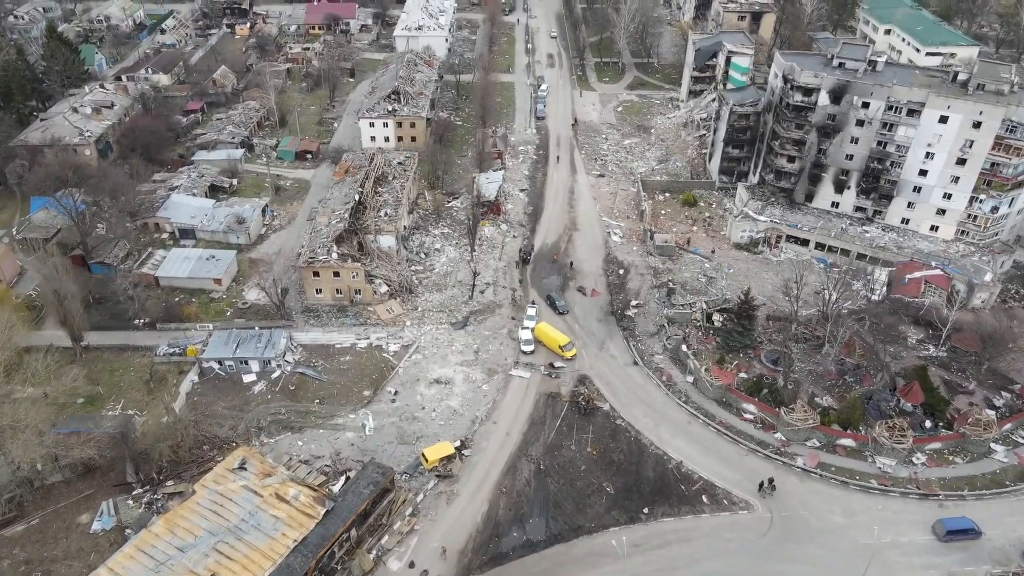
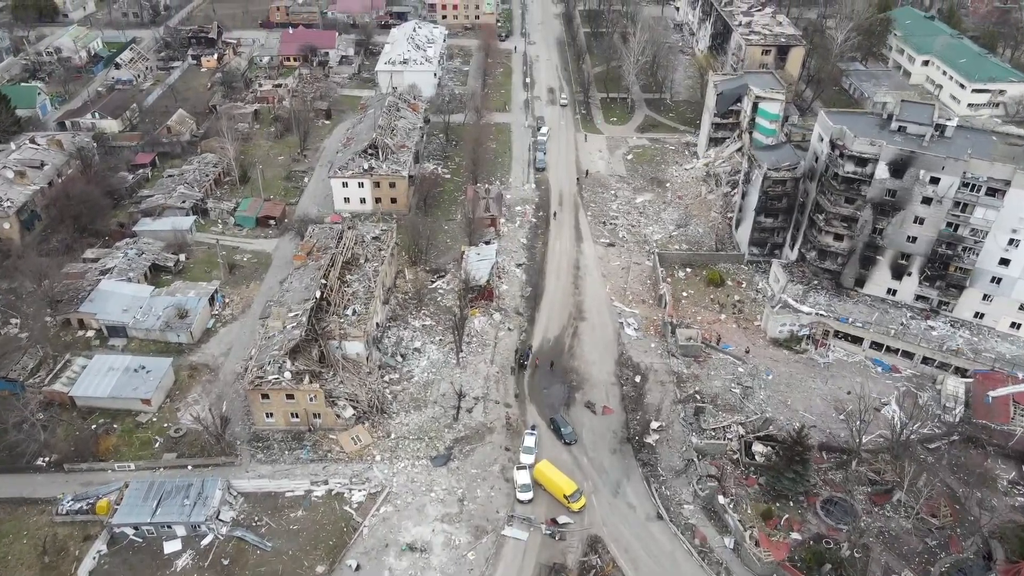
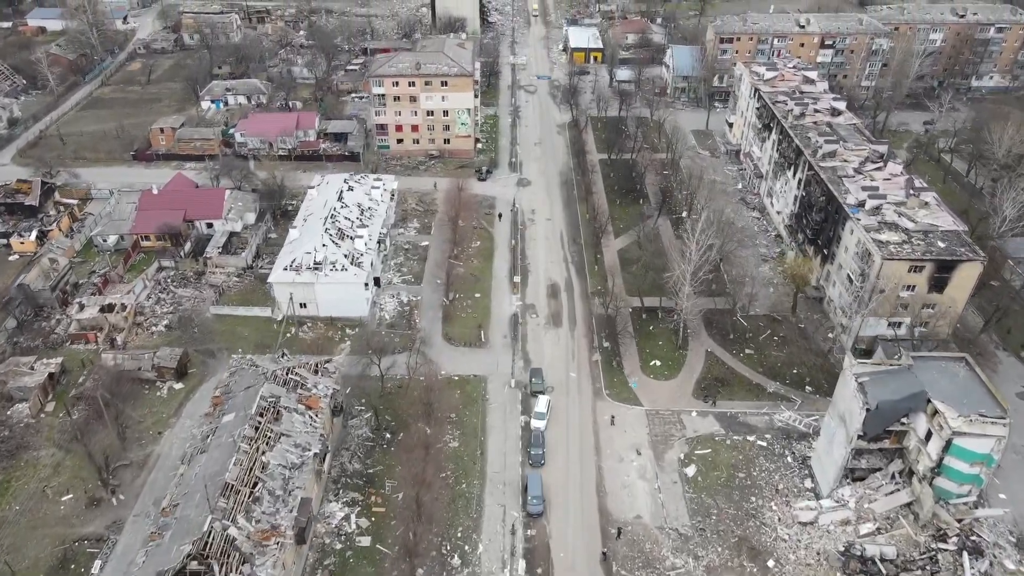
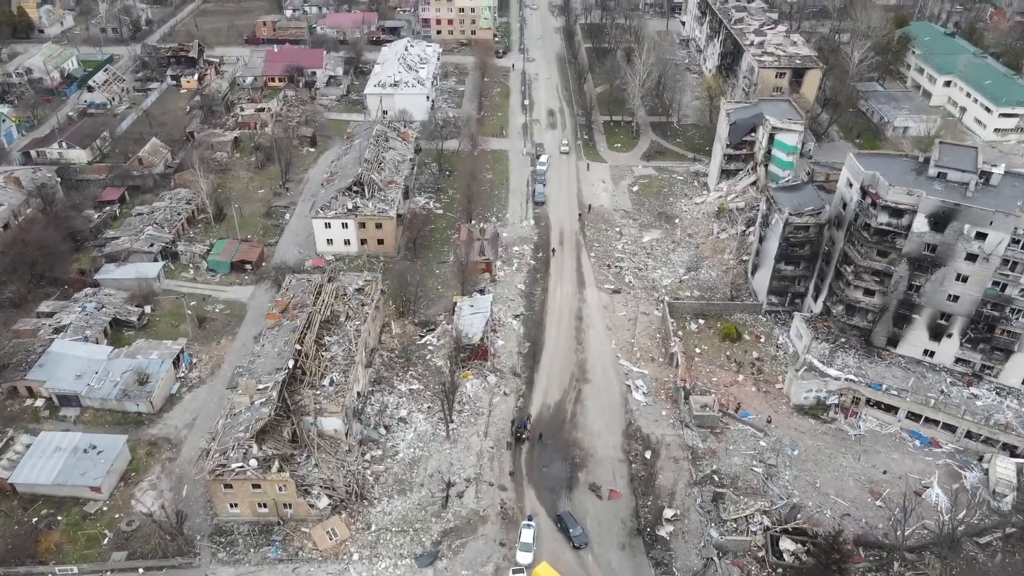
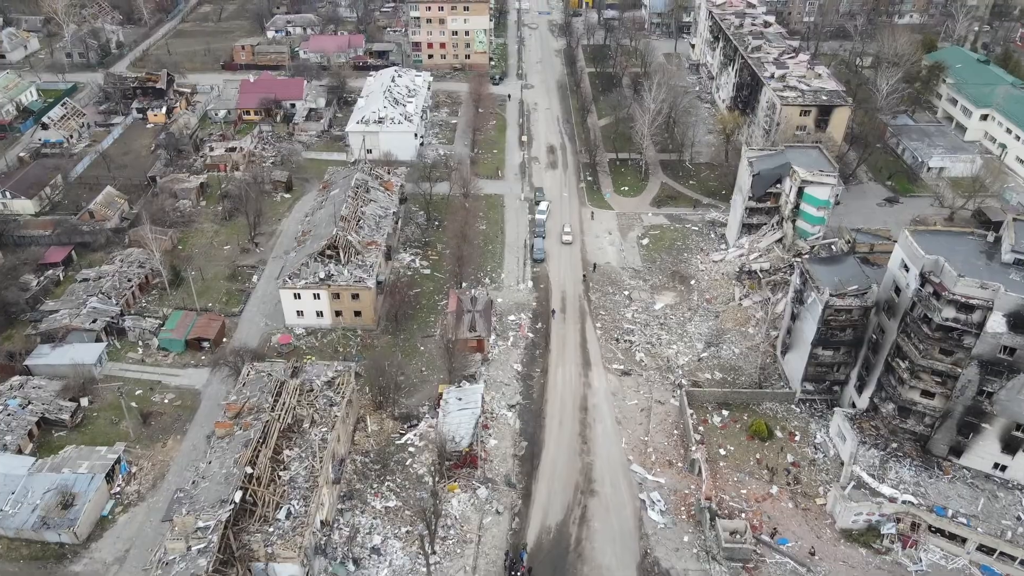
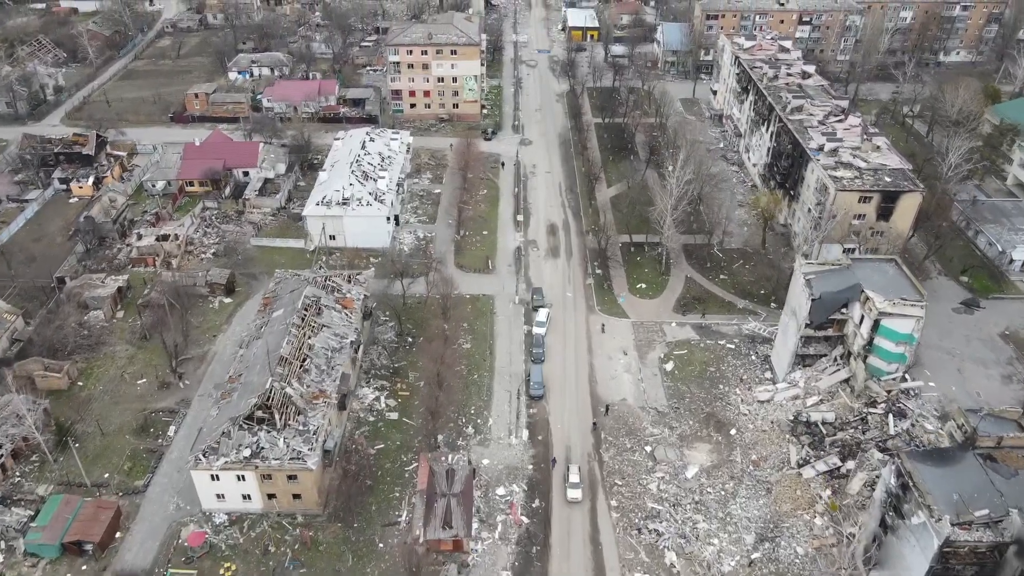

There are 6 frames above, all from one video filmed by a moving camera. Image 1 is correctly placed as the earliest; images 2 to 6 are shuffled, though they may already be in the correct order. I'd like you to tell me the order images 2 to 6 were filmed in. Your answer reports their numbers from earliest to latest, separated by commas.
2, 4, 5, 6, 3
